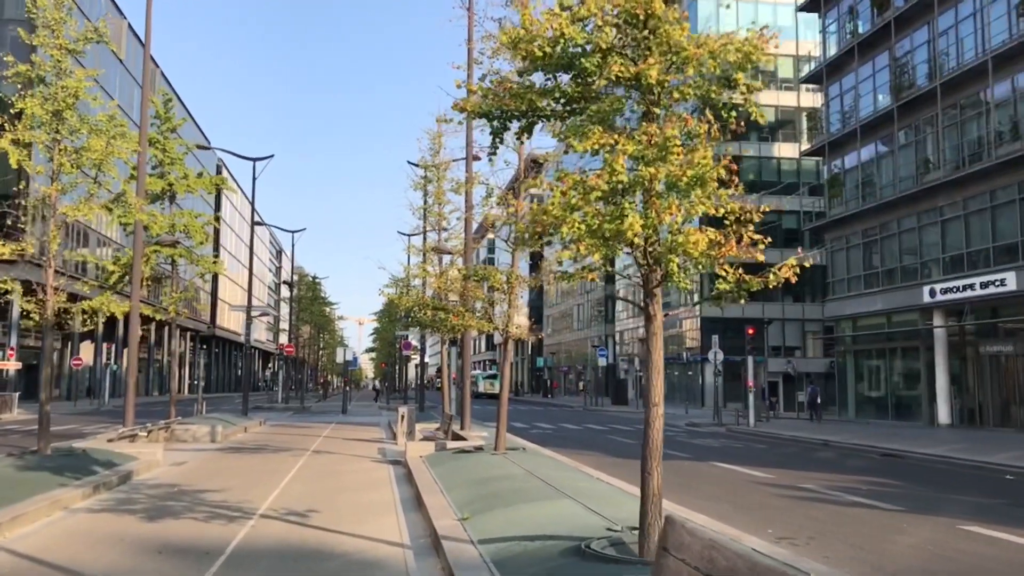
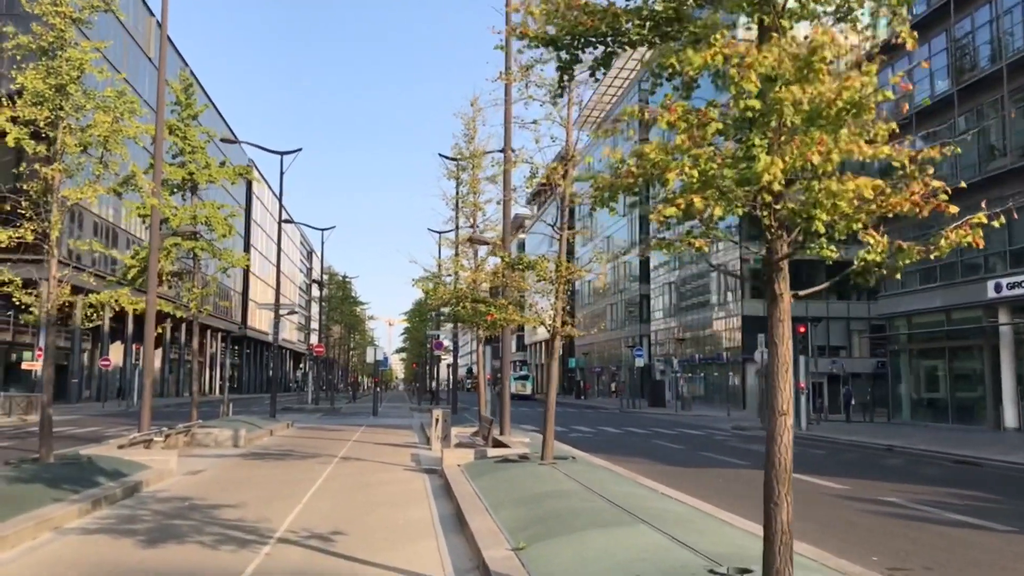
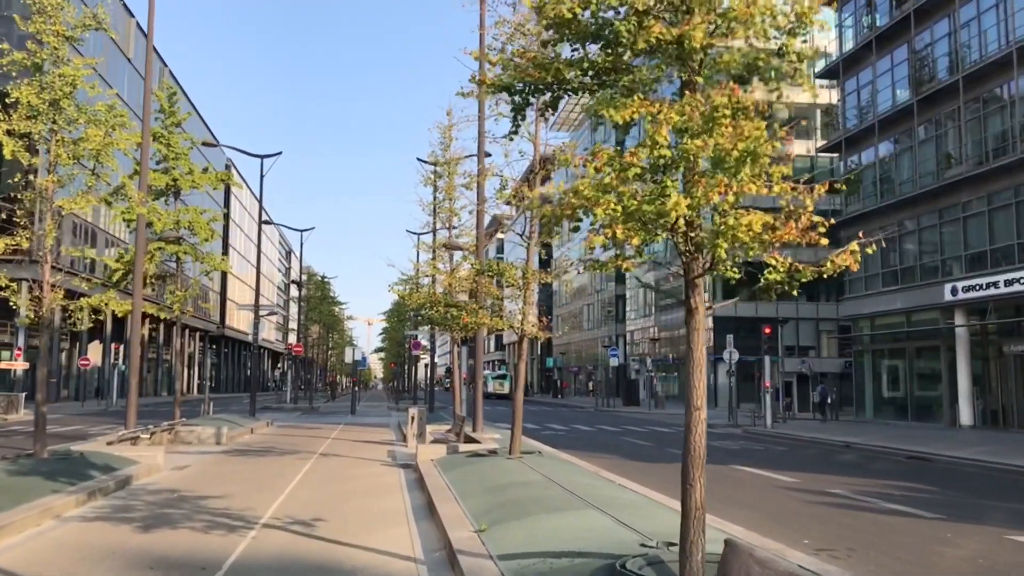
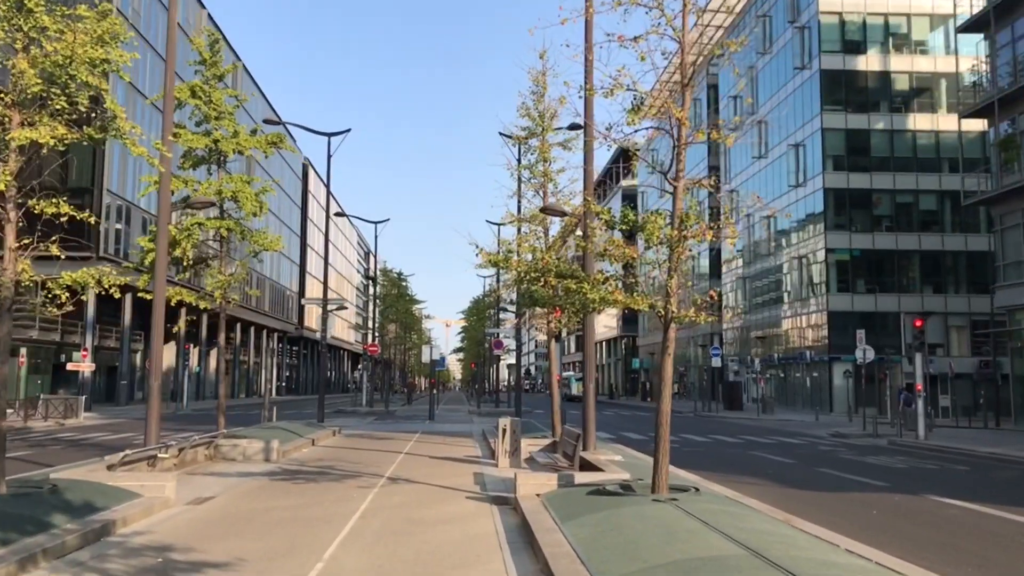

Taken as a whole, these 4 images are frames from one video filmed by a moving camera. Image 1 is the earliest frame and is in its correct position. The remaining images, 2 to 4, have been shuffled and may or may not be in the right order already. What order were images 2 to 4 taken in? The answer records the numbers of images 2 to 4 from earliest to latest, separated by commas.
3, 2, 4
